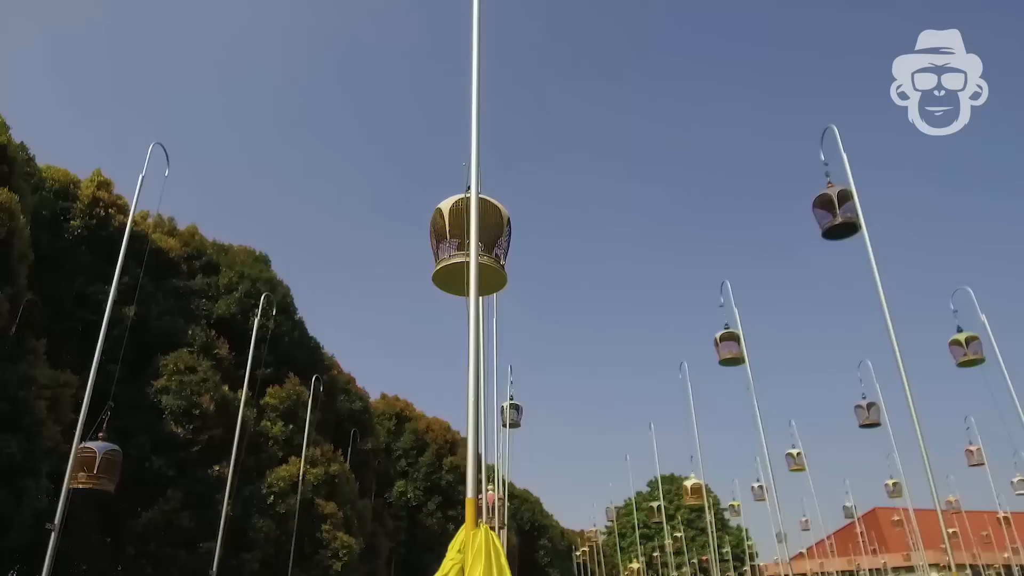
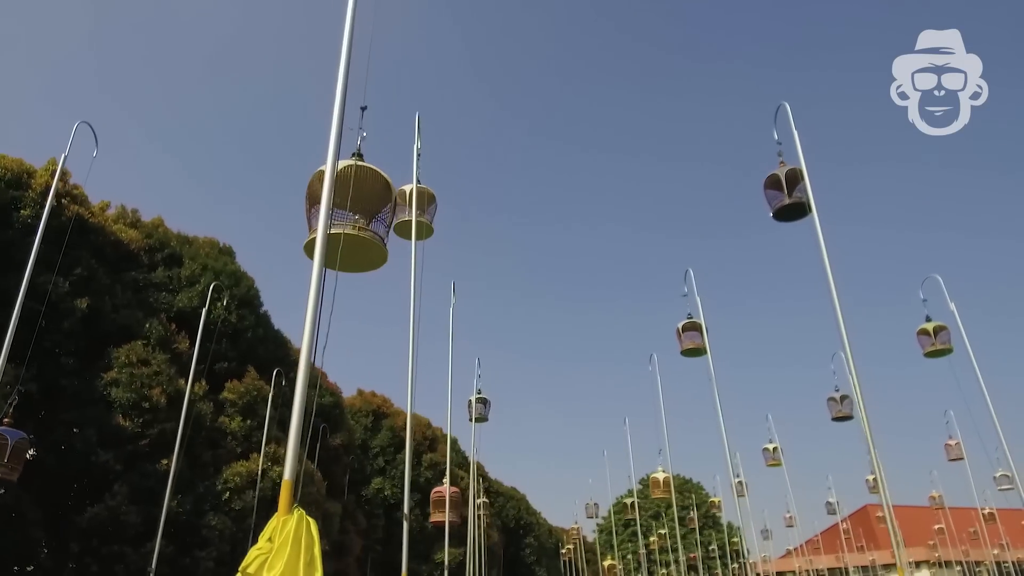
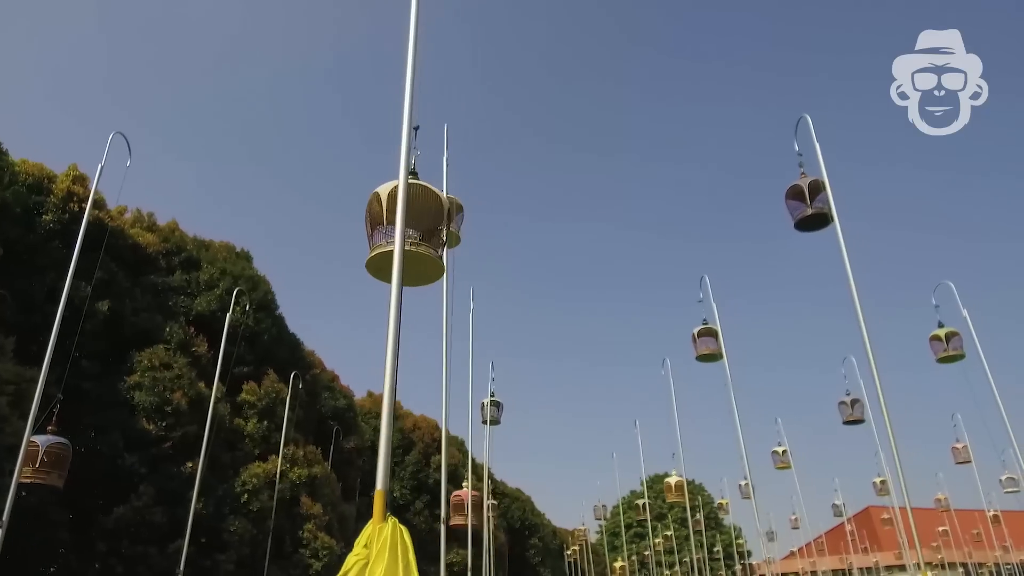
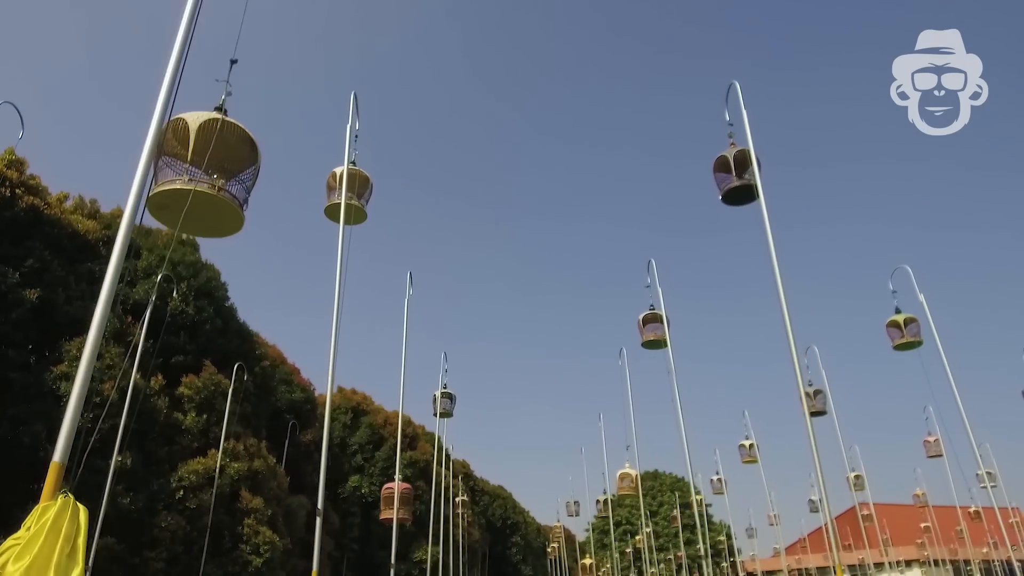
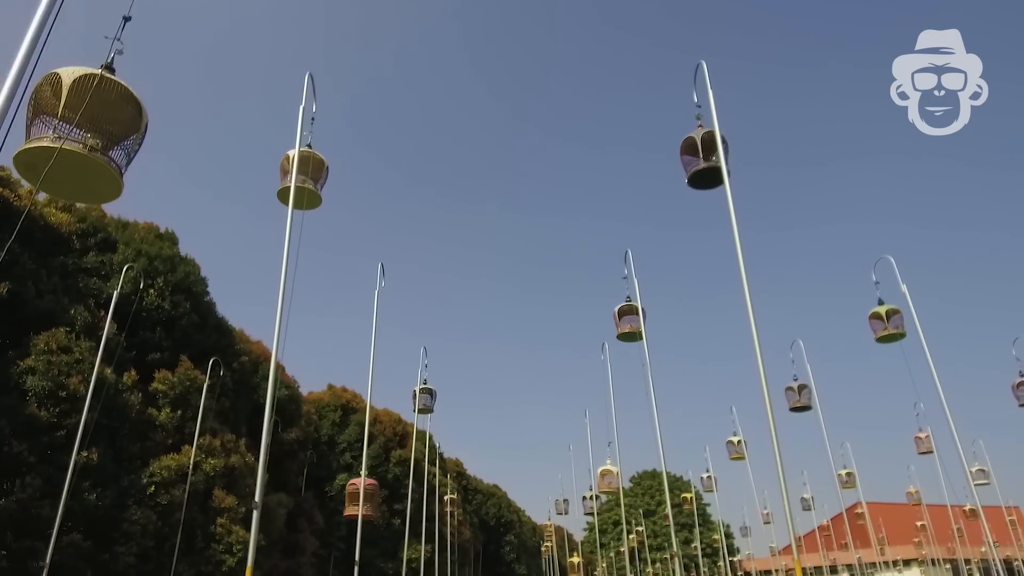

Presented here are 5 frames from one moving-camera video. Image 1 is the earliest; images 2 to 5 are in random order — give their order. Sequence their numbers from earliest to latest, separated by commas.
3, 2, 4, 5
